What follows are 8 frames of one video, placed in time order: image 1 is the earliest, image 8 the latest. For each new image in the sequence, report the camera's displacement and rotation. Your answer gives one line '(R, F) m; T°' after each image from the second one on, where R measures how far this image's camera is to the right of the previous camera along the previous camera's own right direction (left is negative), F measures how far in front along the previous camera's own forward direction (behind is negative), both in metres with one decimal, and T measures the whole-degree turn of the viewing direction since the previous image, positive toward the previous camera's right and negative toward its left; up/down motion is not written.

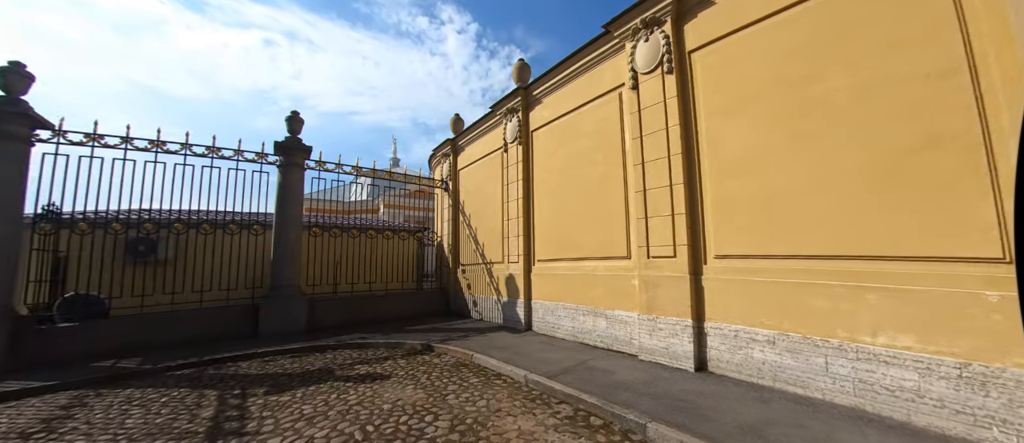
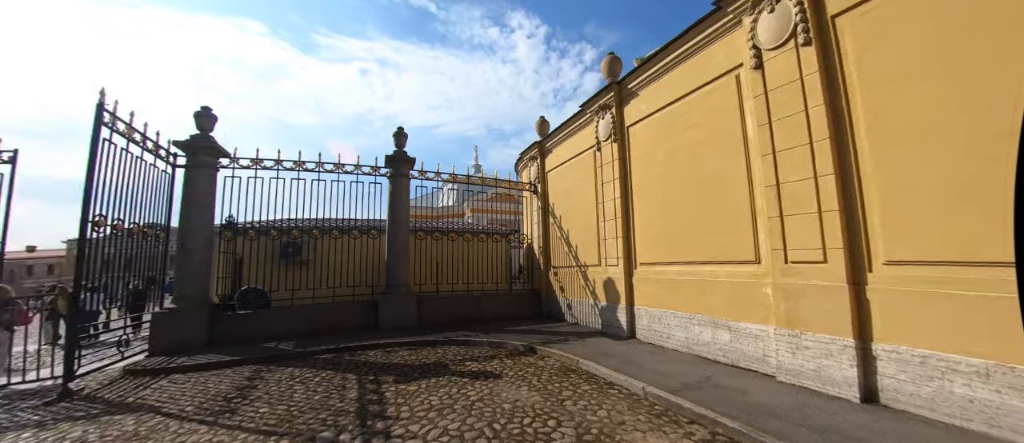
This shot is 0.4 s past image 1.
(-0.3, 0.0) m; -13°
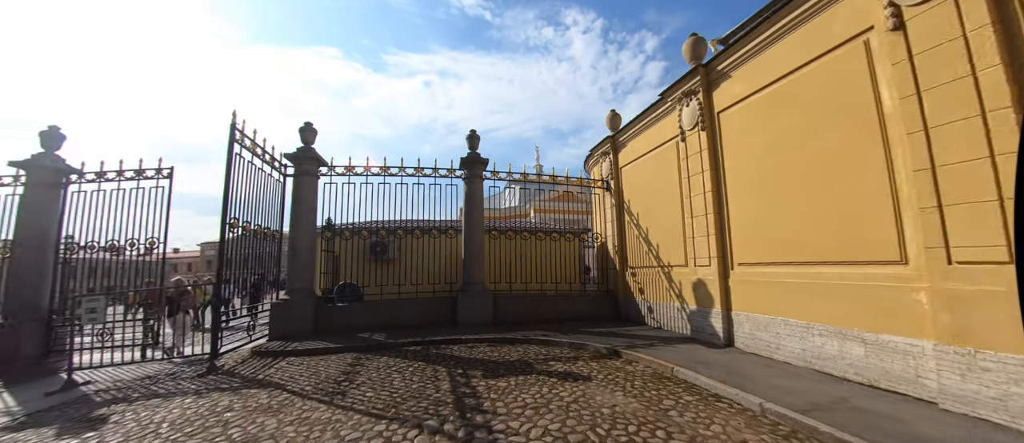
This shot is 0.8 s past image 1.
(-0.3, +0.1) m; -10°
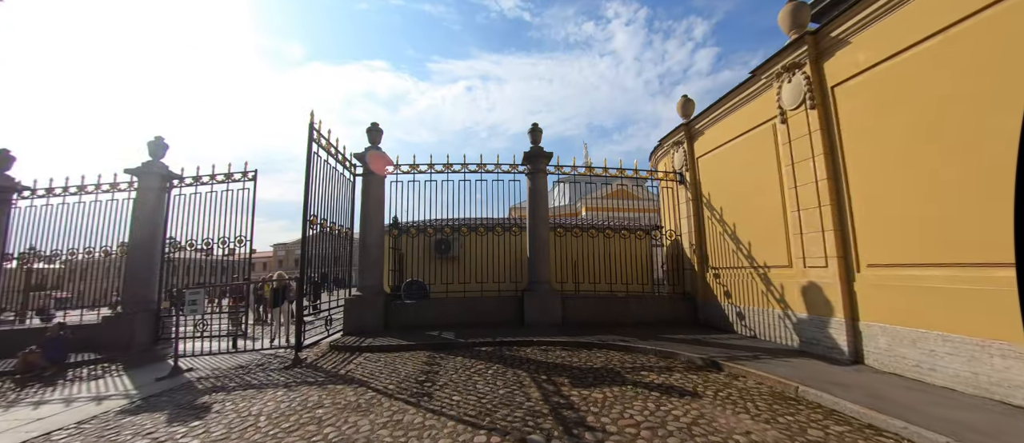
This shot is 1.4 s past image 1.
(-0.5, +0.3) m; -7°
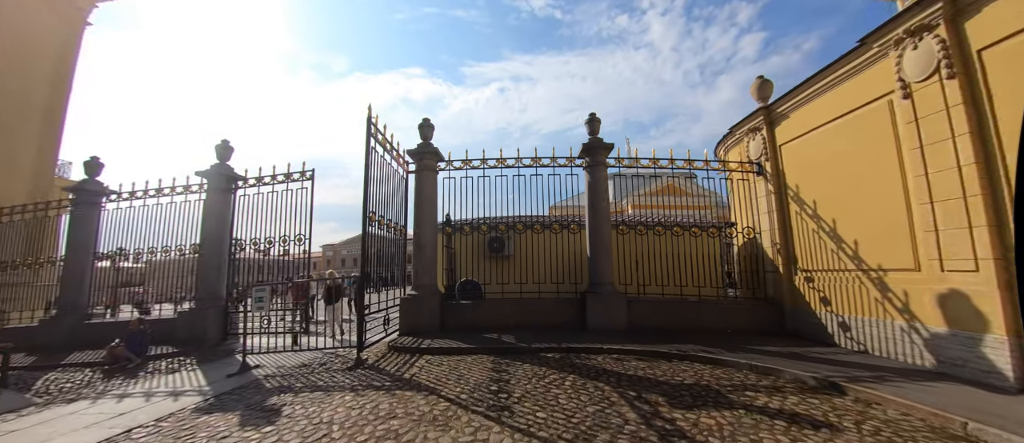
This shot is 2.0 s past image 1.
(-0.5, +0.4) m; -6°
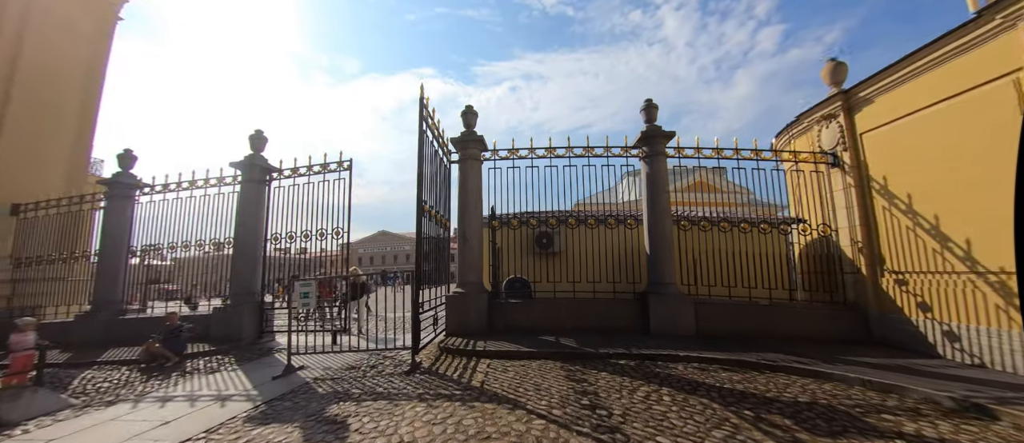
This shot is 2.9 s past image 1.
(-0.8, +0.5) m; -2°
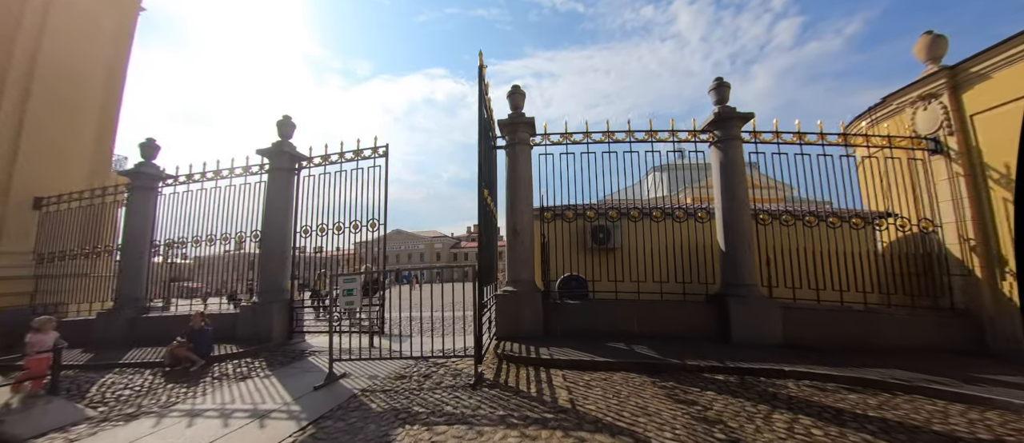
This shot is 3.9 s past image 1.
(-0.8, +0.7) m; -2°
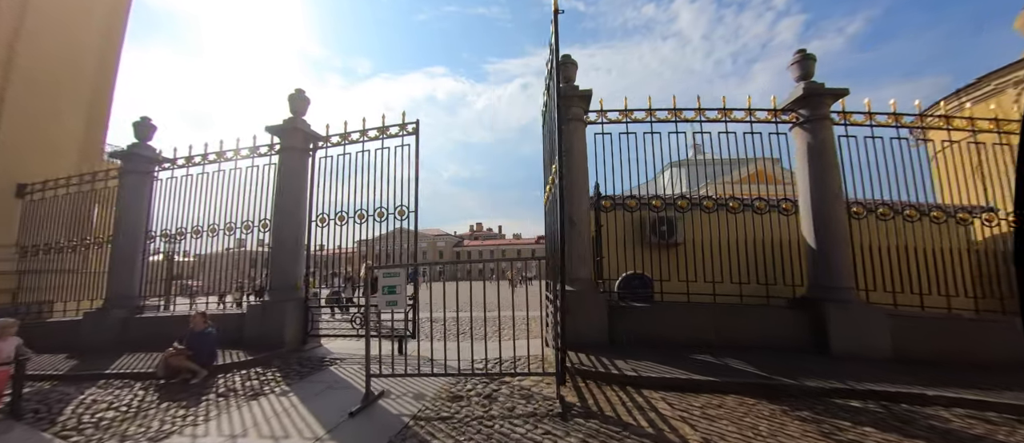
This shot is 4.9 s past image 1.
(-0.9, +0.9) m; 0°
